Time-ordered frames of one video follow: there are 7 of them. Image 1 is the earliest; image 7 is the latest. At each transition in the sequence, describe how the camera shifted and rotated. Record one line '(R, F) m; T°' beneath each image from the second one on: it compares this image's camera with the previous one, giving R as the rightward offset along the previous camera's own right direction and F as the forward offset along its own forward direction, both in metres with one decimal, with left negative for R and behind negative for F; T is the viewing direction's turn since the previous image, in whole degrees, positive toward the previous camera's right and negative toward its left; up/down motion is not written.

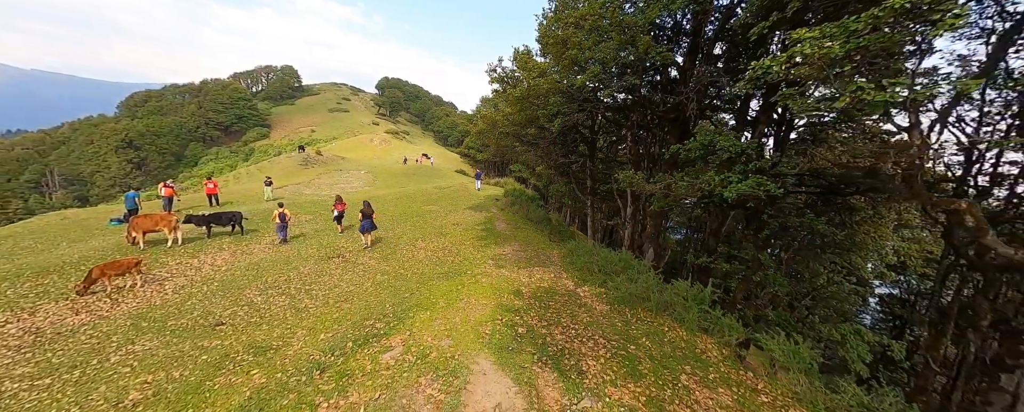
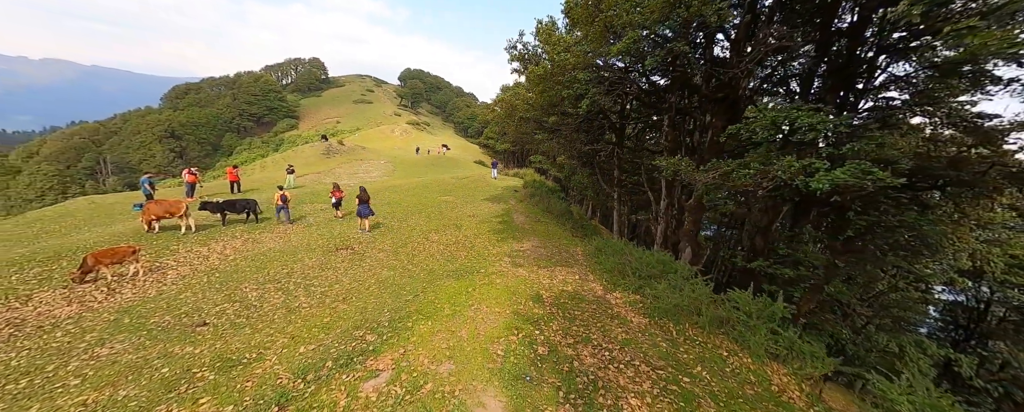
(0.0, +1.5) m; -3°
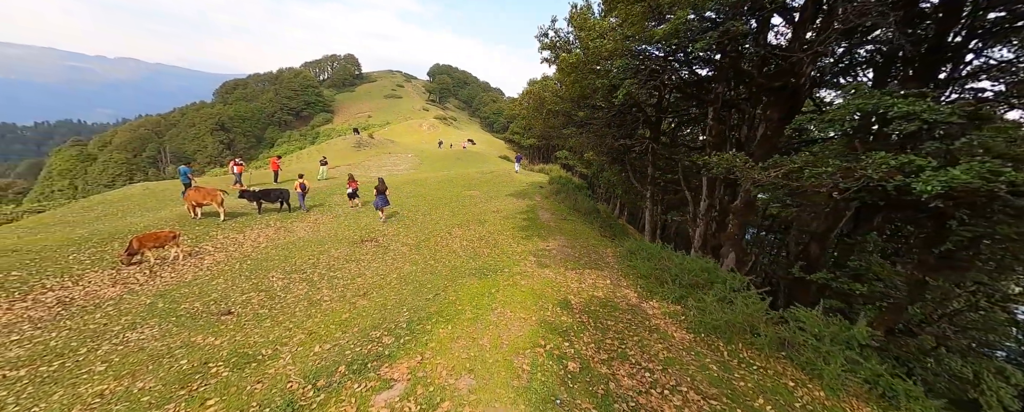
(-0.1, +0.6) m; -4°
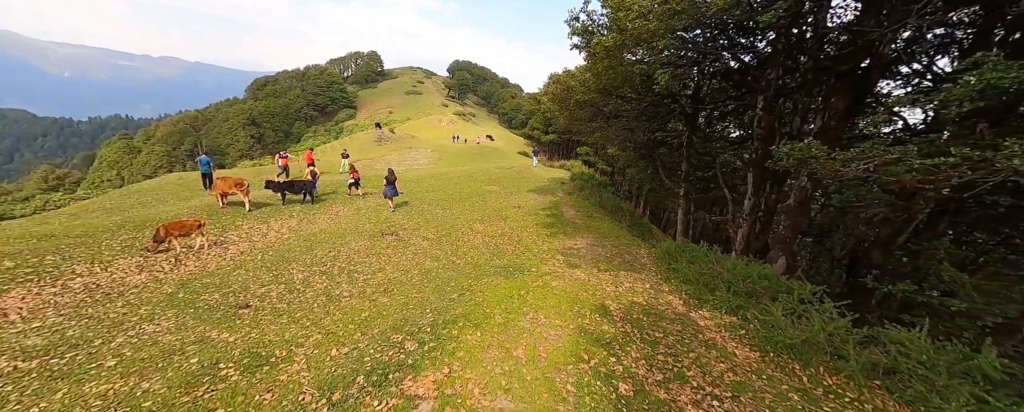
(-0.4, +0.7) m; -3°
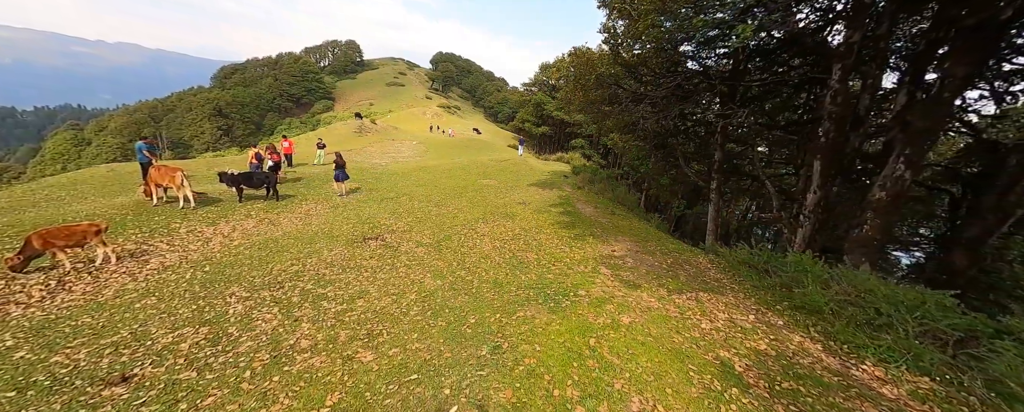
(-1.2, +2.9) m; +3°
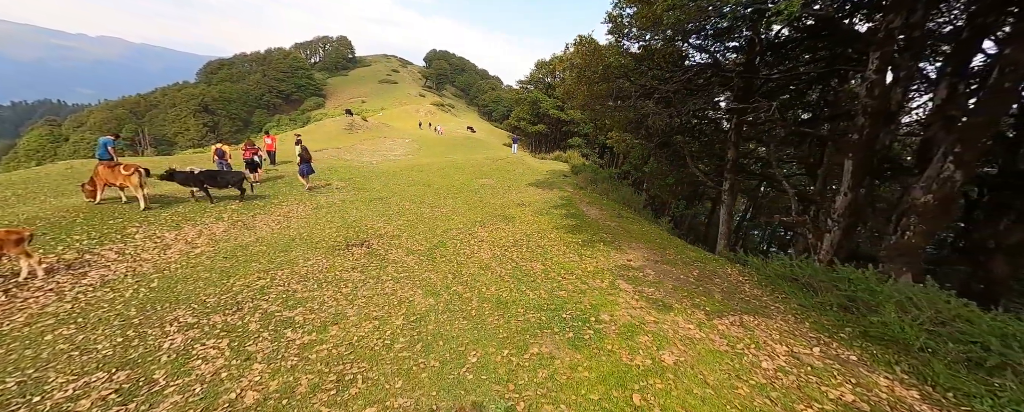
(-0.3, +1.3) m; +1°
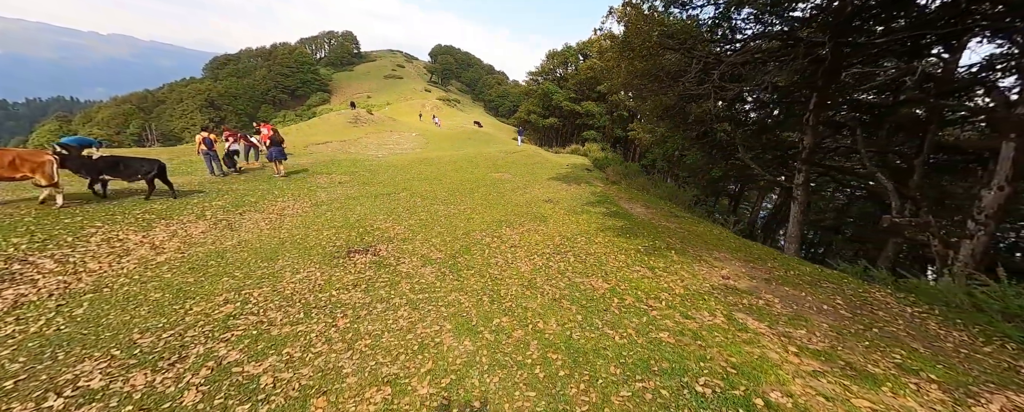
(-1.0, +2.4) m; -1°
